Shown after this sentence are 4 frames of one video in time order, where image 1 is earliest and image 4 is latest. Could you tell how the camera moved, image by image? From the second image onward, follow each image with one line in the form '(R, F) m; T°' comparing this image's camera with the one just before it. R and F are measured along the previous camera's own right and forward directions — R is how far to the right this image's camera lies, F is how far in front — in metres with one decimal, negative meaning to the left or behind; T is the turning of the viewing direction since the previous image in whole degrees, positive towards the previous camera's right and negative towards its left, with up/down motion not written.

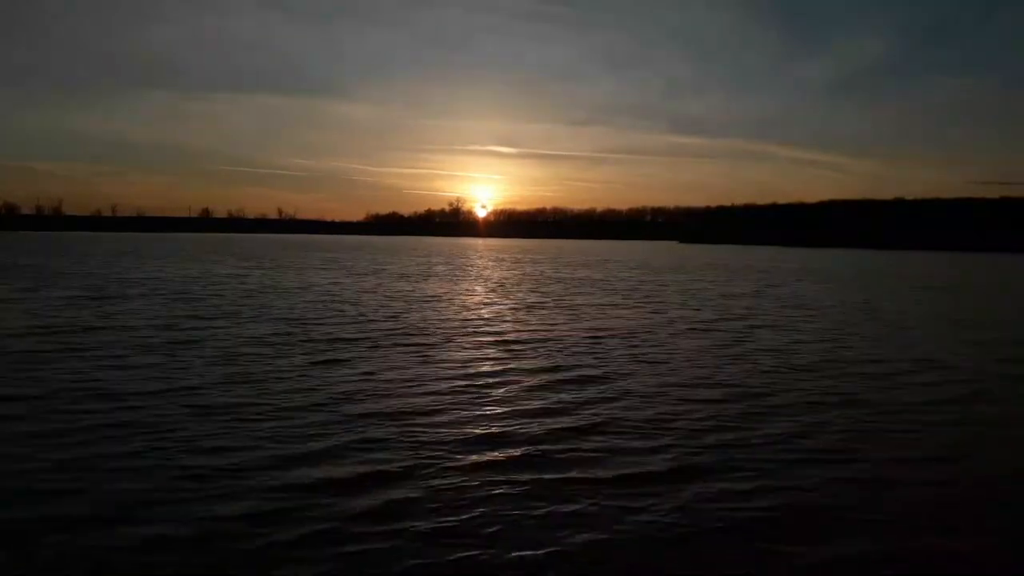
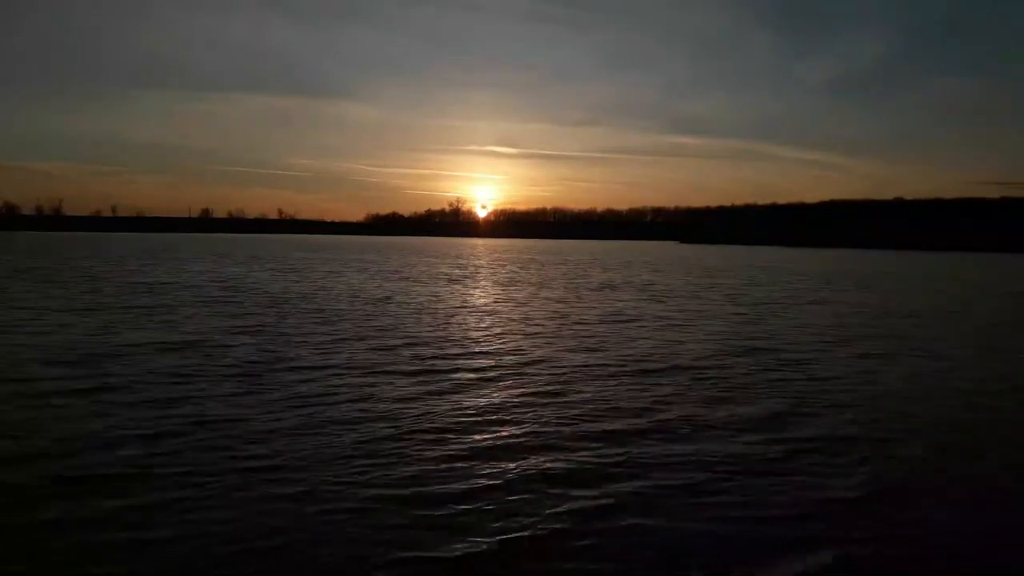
(-1.2, +1.6) m; 0°
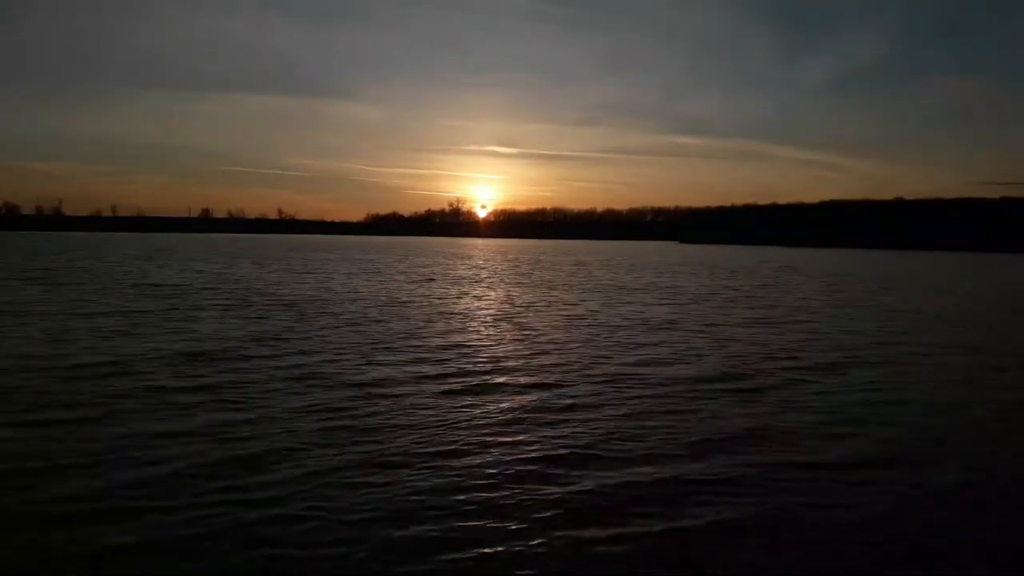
(-1.8, +2.6) m; 0°
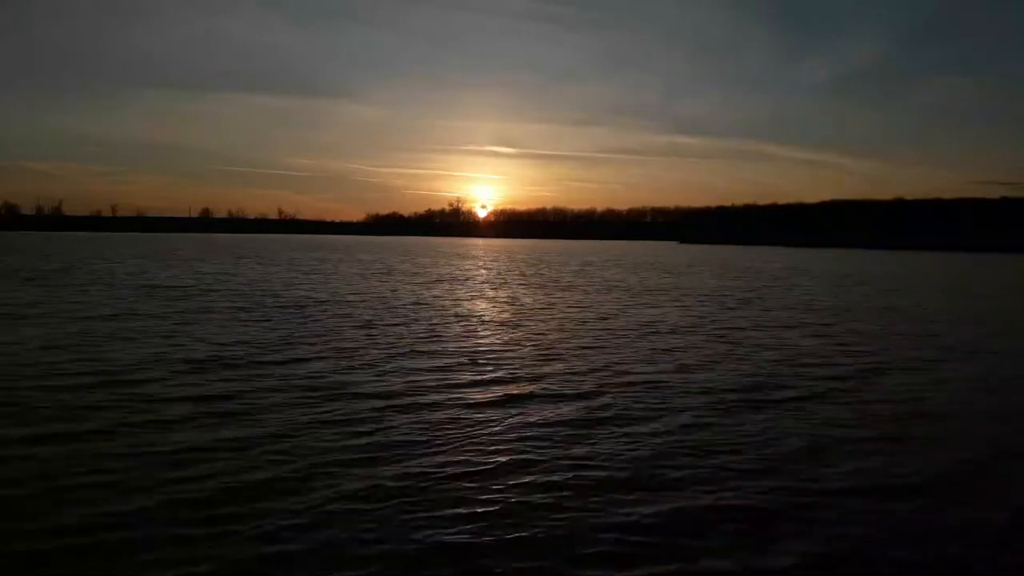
(-2.0, +2.8) m; 0°
